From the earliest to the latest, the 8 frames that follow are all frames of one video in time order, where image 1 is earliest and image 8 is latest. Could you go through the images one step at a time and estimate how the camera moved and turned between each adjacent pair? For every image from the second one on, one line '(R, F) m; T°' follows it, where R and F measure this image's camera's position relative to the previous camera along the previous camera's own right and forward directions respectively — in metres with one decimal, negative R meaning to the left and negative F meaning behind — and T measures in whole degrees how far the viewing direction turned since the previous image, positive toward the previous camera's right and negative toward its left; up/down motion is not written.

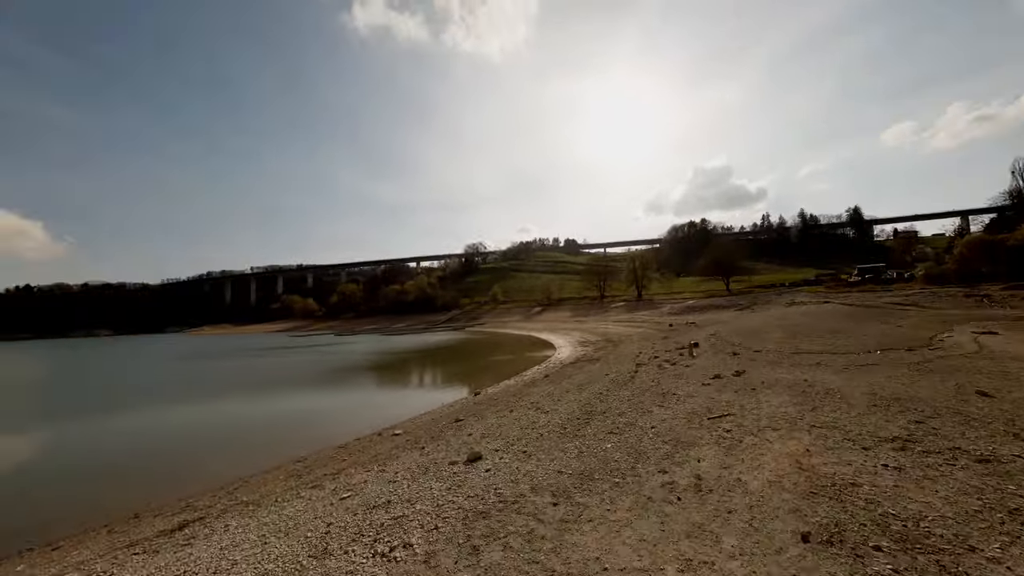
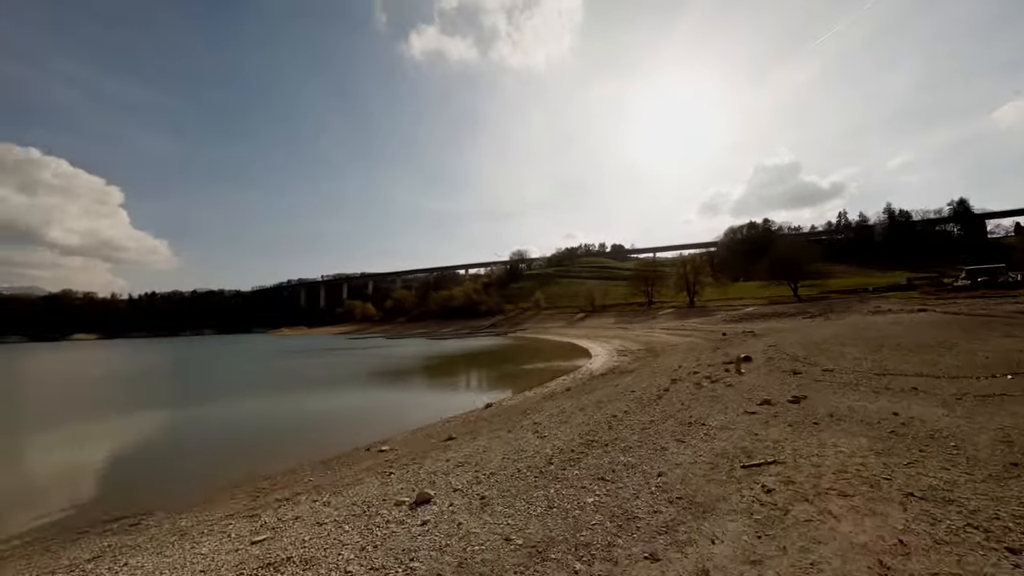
(+1.1, +1.2) m; -8°
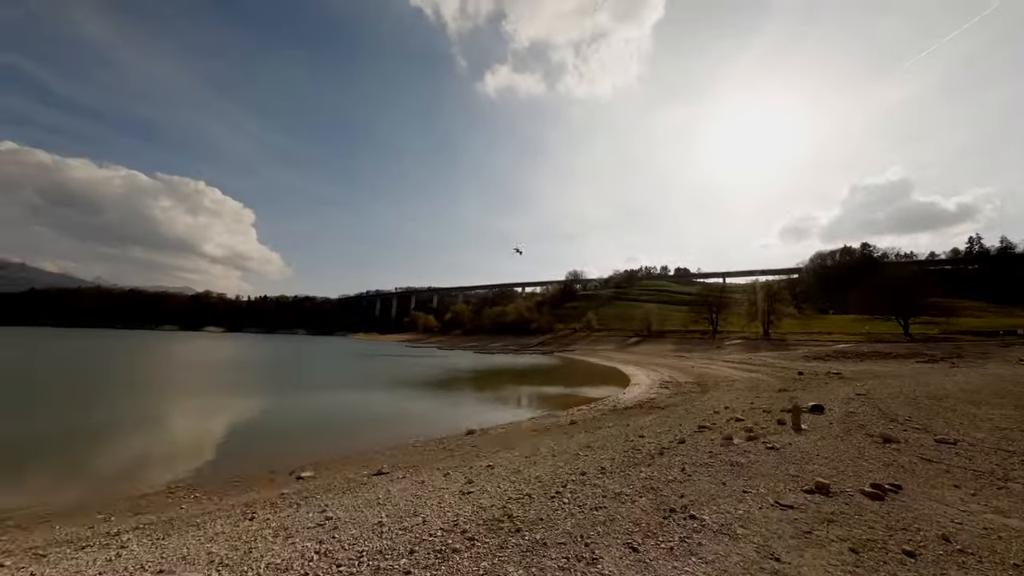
(+2.0, +1.9) m; -10°
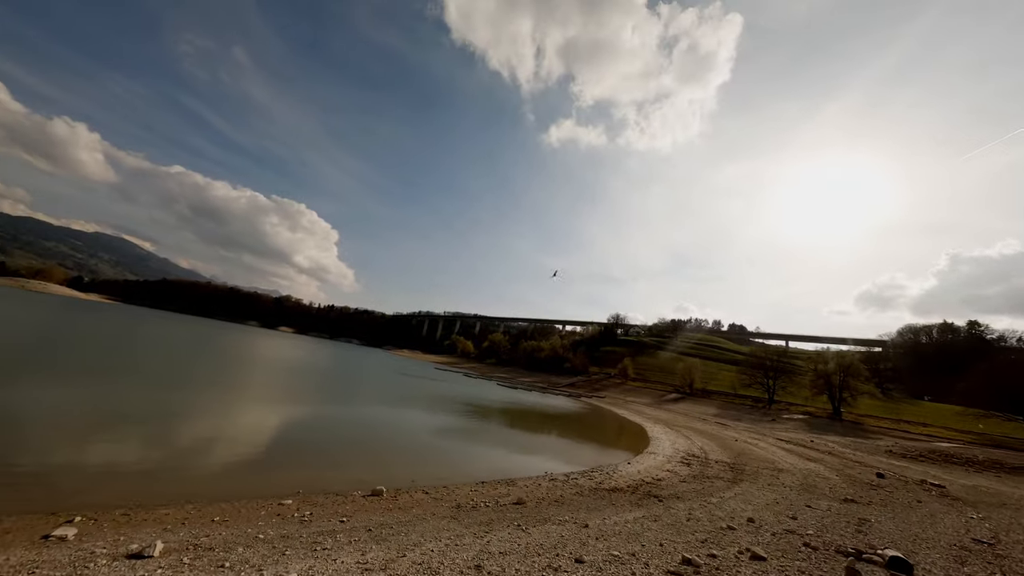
(+2.5, +2.5) m; -8°
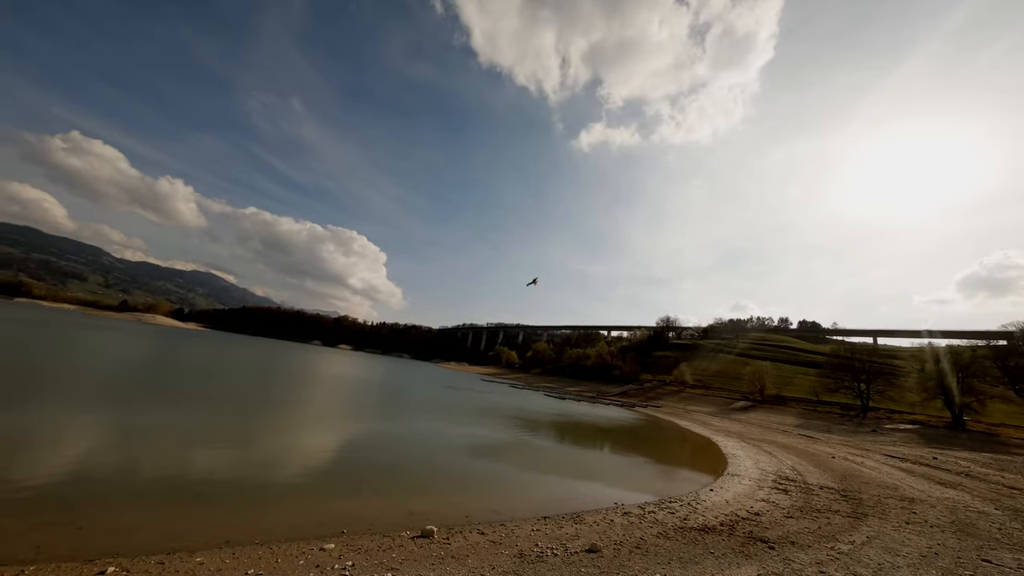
(-0.3, +1.2) m; -7°
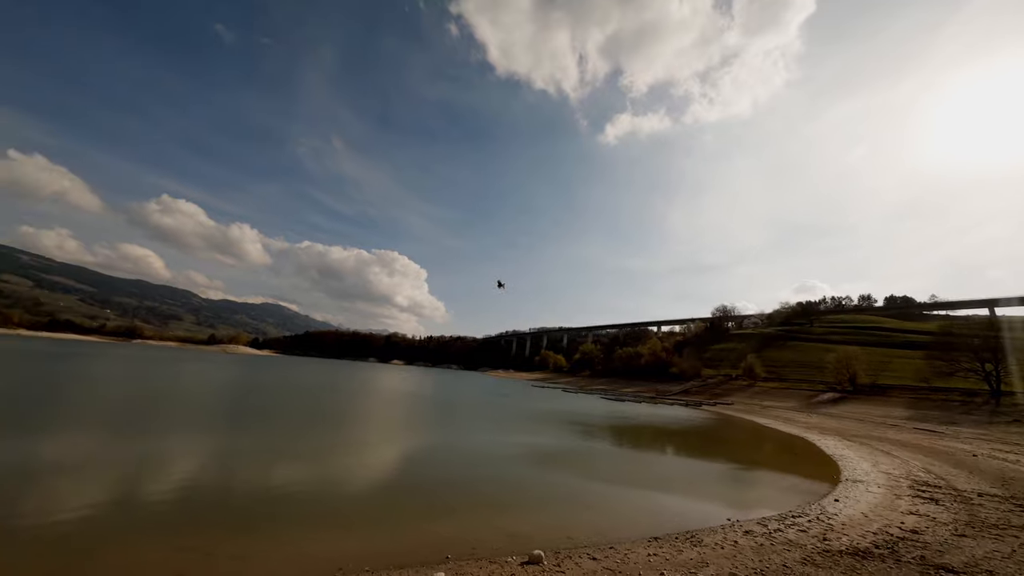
(-1.1, +0.5) m; -7°
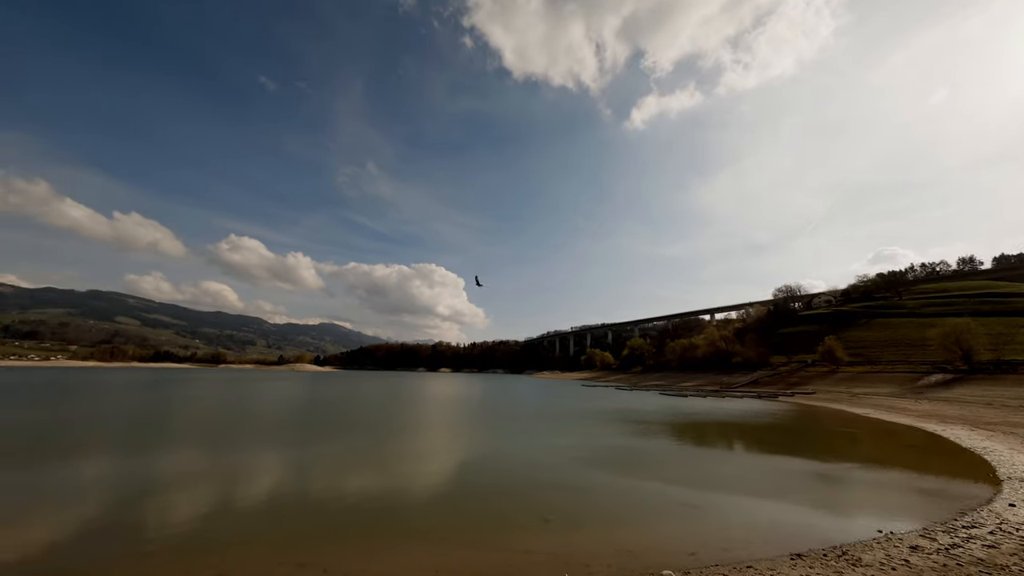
(-1.2, +0.5) m; -7°
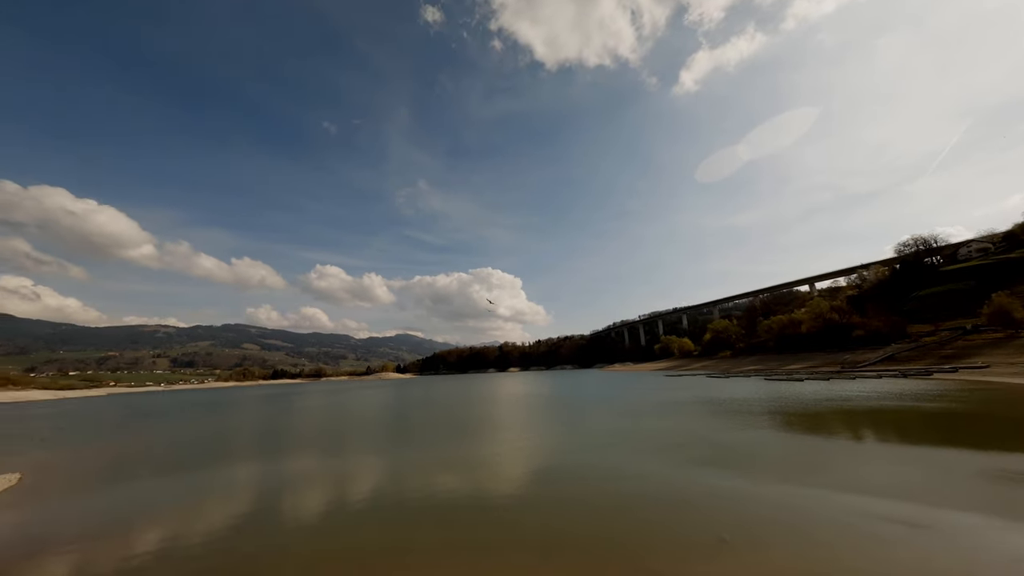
(-1.9, +2.4) m; -10°
